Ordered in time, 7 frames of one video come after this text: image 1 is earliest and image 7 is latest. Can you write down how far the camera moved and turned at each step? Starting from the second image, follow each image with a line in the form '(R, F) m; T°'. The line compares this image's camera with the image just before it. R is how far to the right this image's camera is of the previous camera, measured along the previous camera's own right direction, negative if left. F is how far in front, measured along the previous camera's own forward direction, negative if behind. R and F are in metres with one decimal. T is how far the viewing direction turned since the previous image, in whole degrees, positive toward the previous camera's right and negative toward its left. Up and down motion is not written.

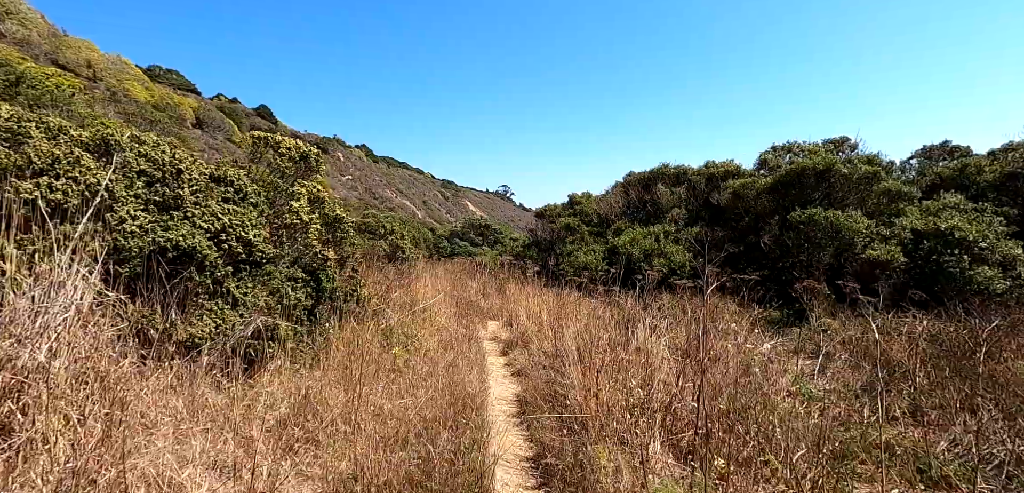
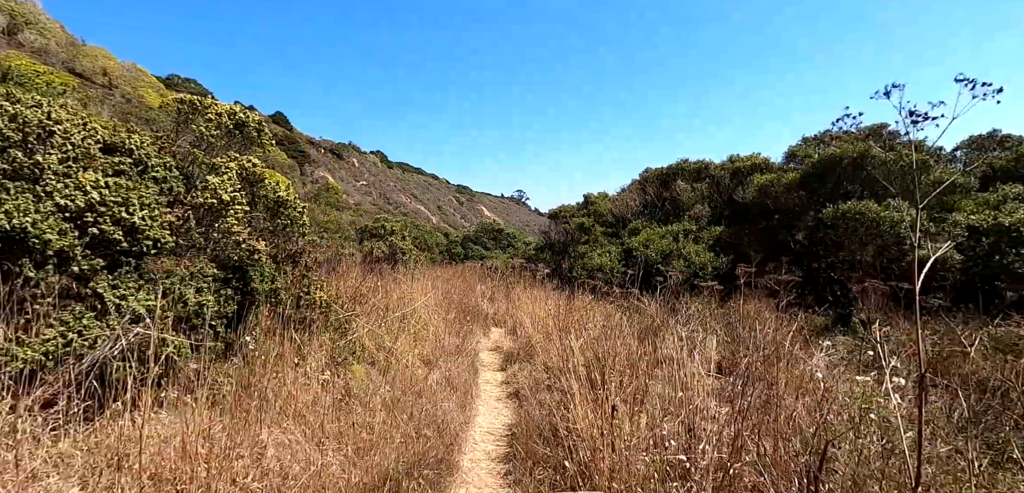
(+0.2, +1.0) m; -2°
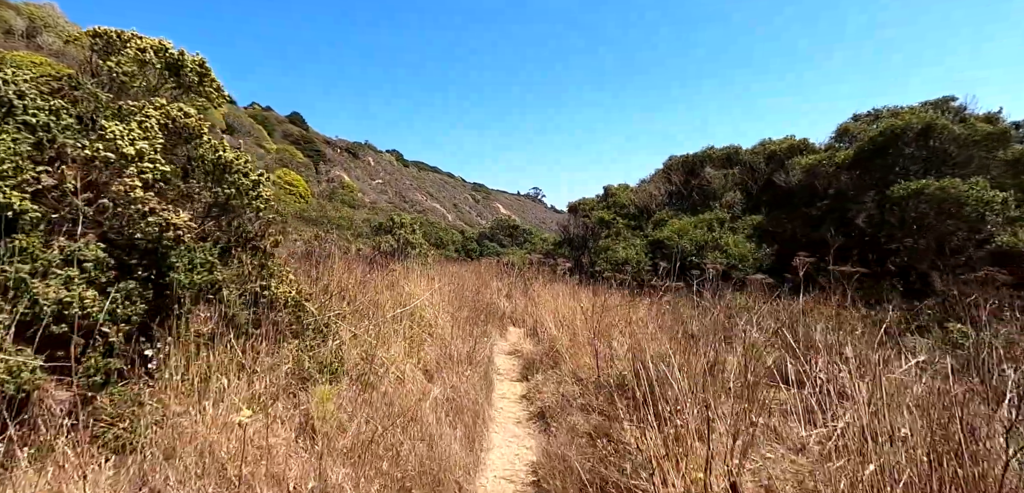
(0.0, +1.0) m; -2°
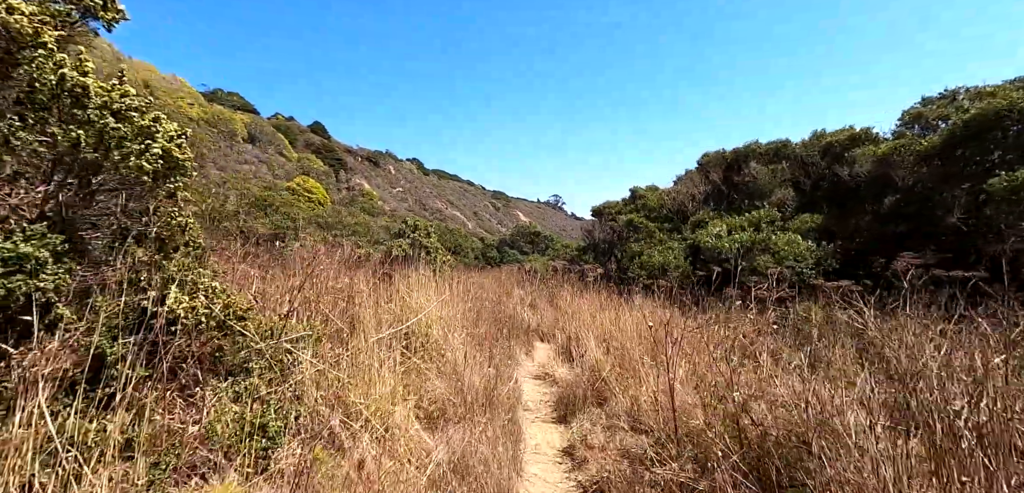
(-0.1, +1.2) m; -2°
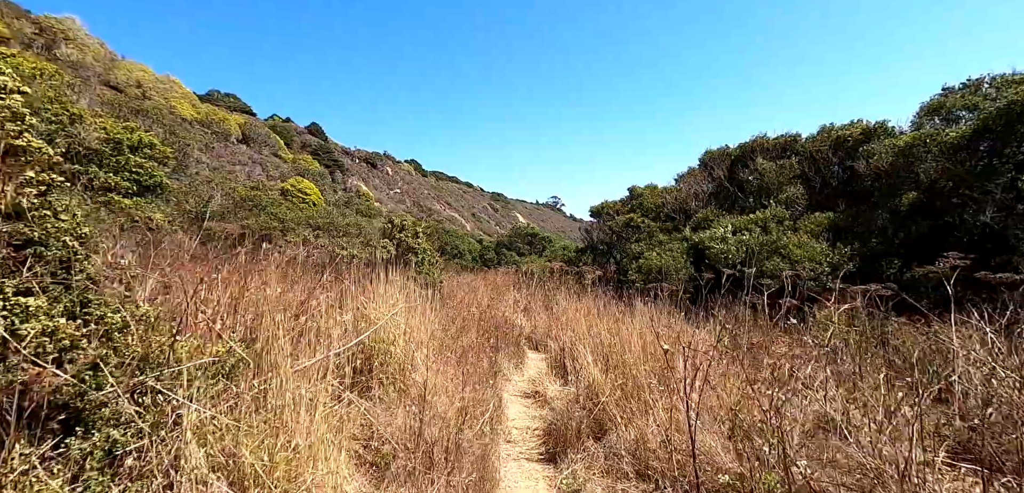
(+0.1, +0.7) m; 0°
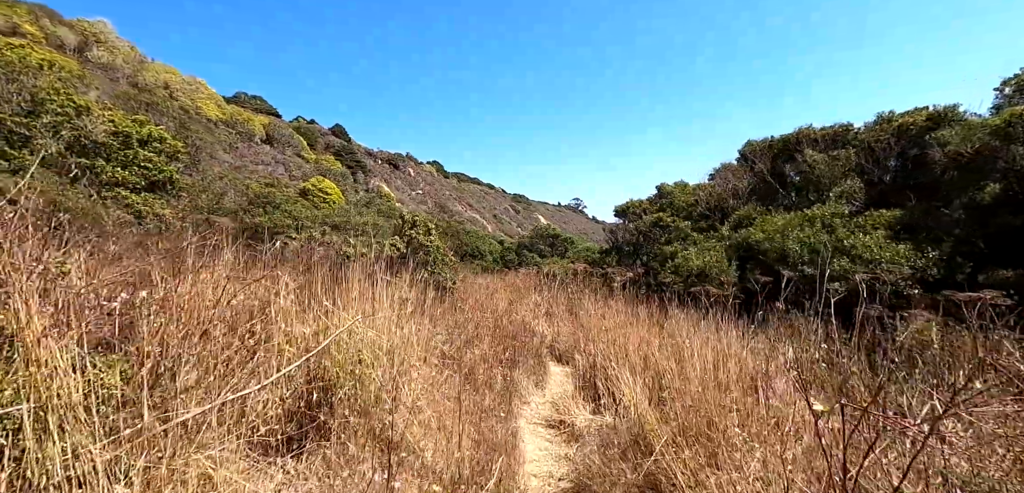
(0.0, +0.9) m; -3°
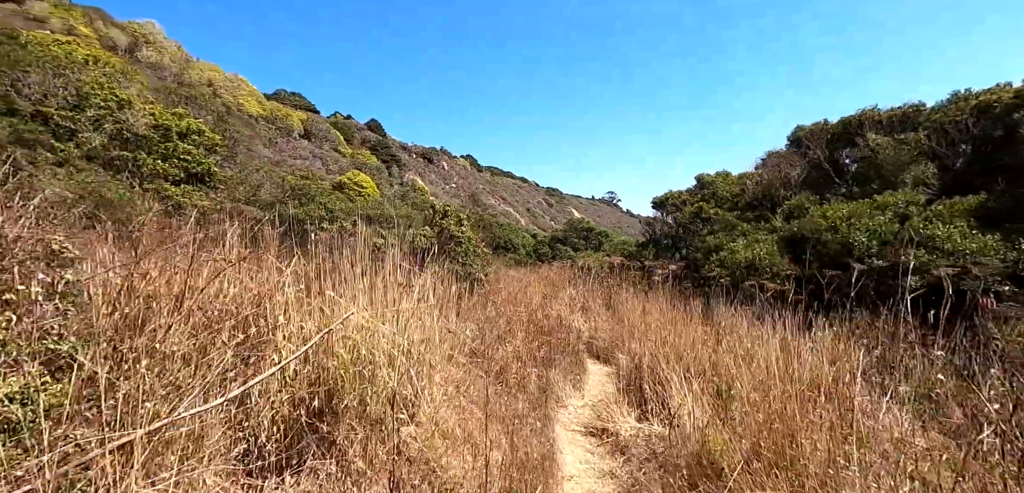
(0.0, +0.4) m; -4°
